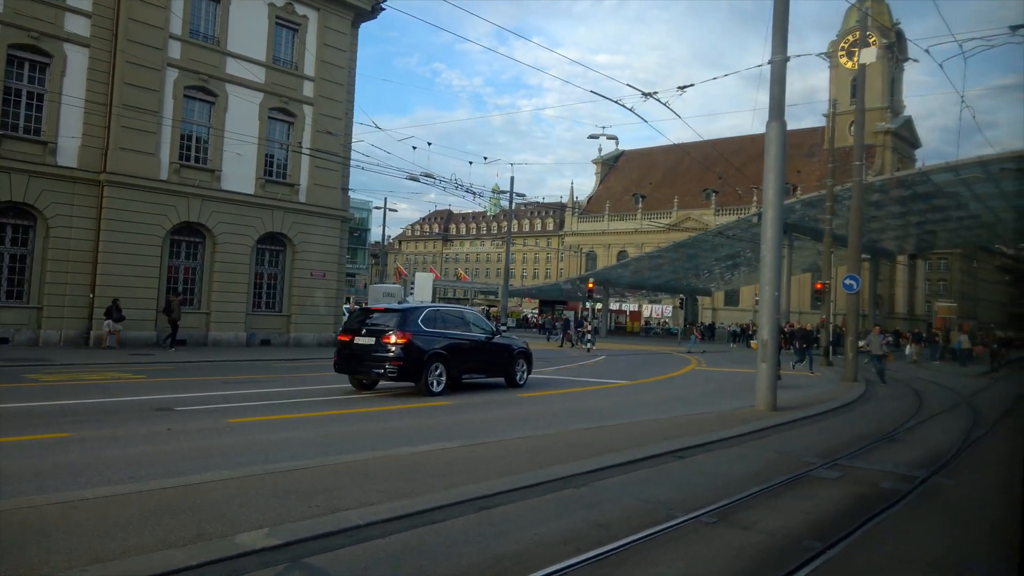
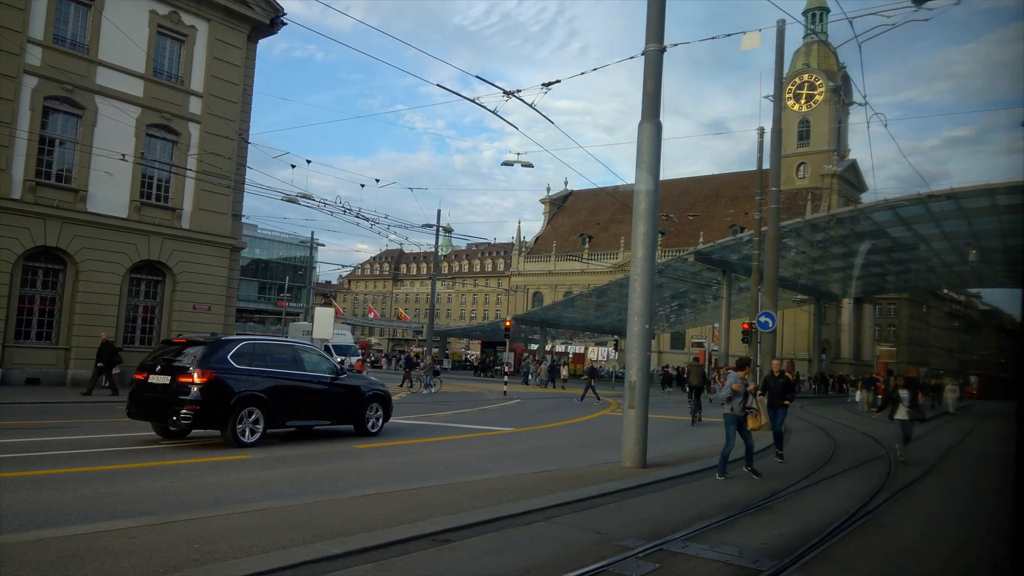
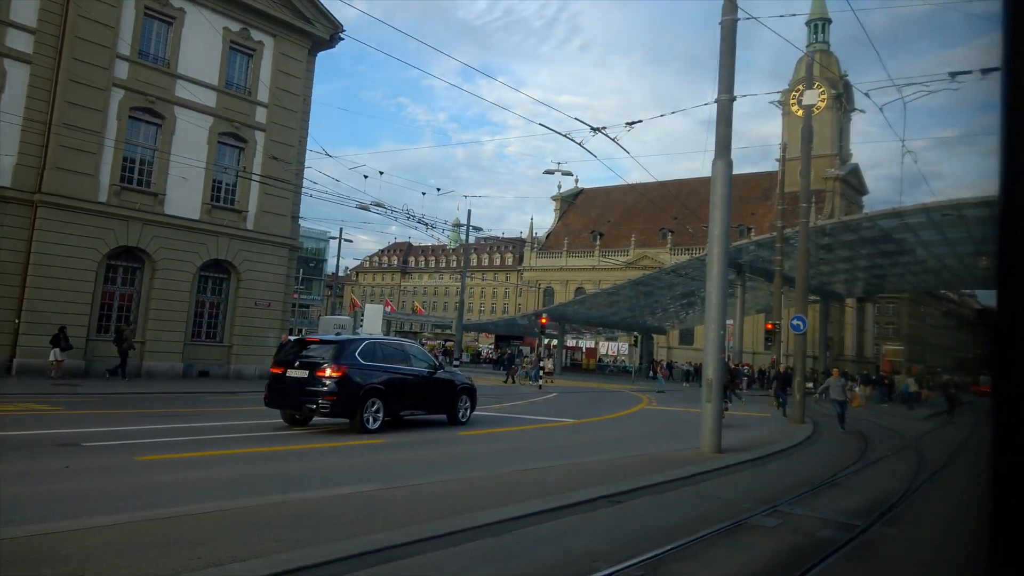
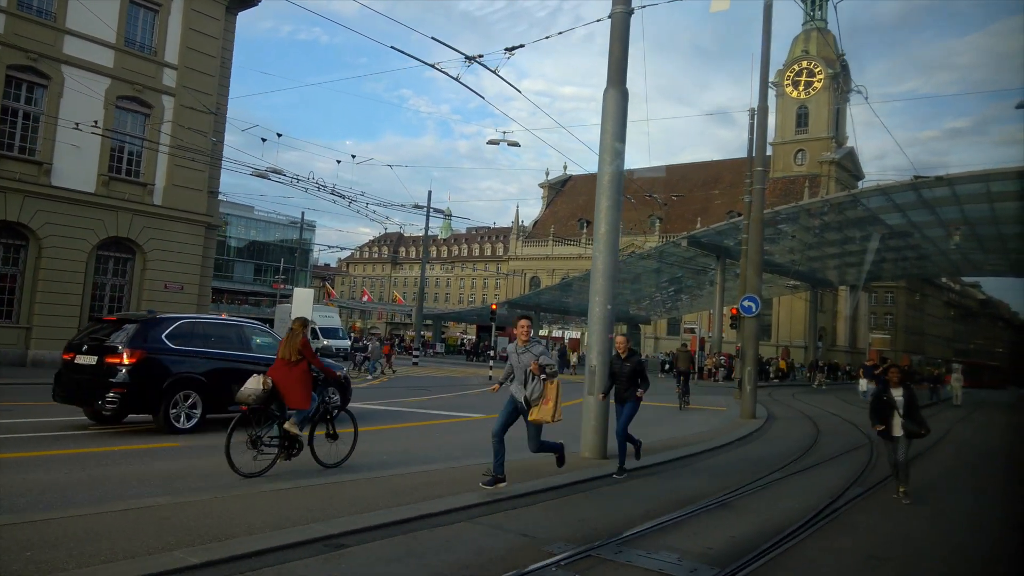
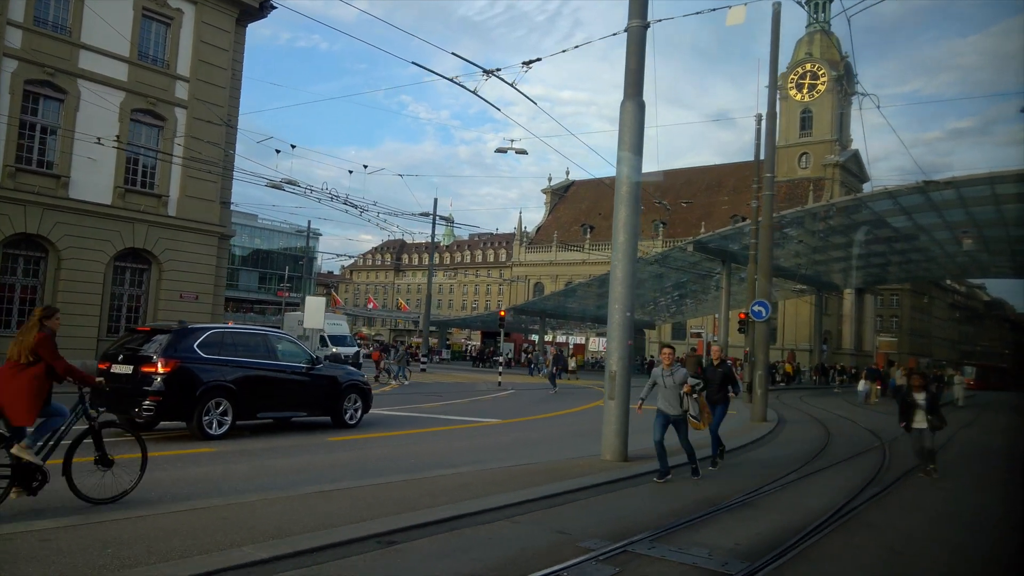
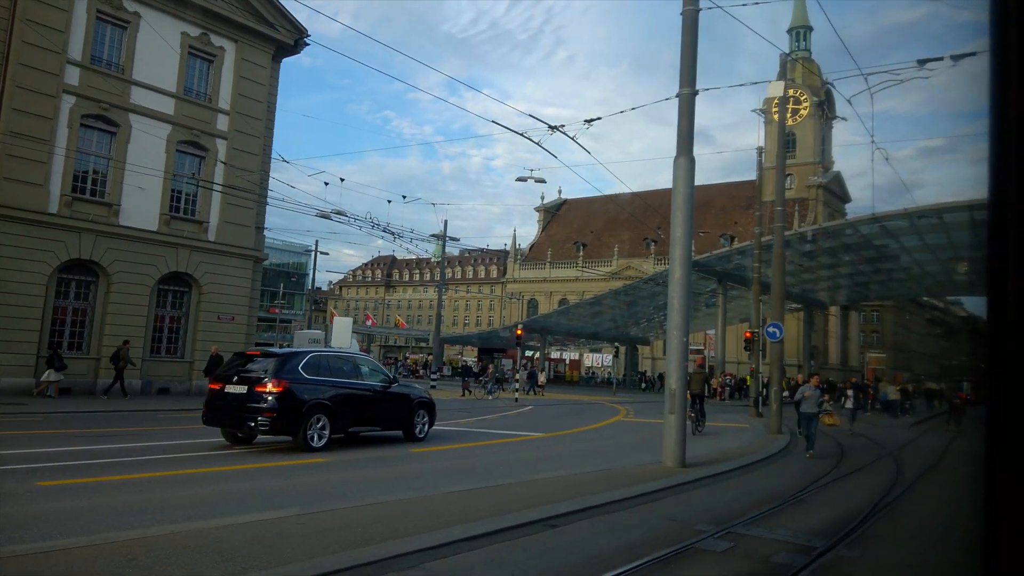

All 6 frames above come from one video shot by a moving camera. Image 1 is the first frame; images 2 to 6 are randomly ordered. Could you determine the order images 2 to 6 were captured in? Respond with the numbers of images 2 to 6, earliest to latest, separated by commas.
3, 6, 2, 5, 4
